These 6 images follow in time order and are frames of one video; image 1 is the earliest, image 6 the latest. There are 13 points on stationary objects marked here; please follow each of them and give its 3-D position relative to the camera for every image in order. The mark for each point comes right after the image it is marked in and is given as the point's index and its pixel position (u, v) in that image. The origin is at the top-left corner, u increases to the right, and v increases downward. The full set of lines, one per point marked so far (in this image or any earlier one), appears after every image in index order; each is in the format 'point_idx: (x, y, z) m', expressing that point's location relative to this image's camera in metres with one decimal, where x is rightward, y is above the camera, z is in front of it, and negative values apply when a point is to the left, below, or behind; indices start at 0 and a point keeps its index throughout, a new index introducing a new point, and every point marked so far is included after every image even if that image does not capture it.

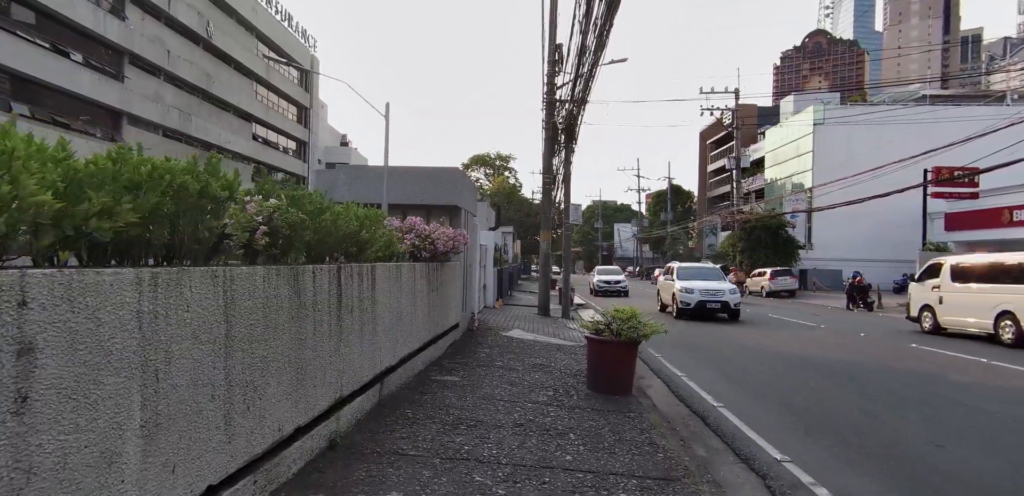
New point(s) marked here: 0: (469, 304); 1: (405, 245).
0: (-1.0, -1.2, +12.7) m
1: (-1.6, 0.0, +8.1) m
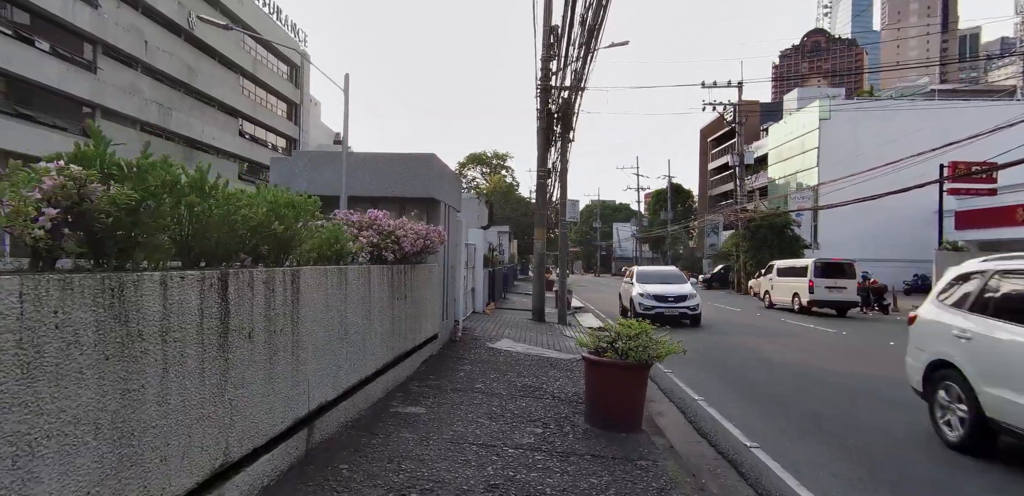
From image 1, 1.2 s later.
0: (-1.2, -1.2, +11.1) m
1: (-1.8, +0.1, +6.6) m
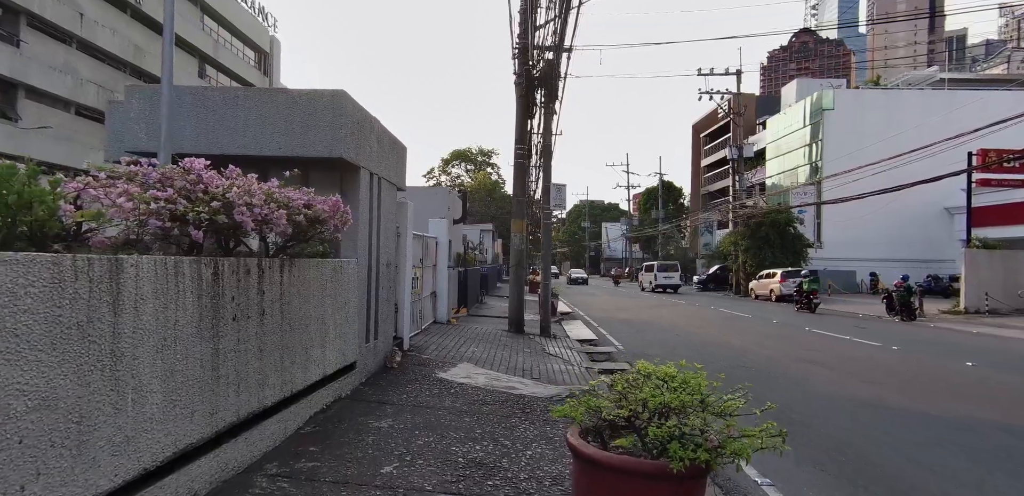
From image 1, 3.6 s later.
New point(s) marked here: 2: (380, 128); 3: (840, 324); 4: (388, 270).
0: (-1.8, -1.0, +8.0) m
1: (-2.2, +0.2, +3.5) m
2: (-1.7, +1.5, +7.2) m
3: (+11.5, -2.6, +19.7) m
4: (-1.7, -0.3, +8.0) m
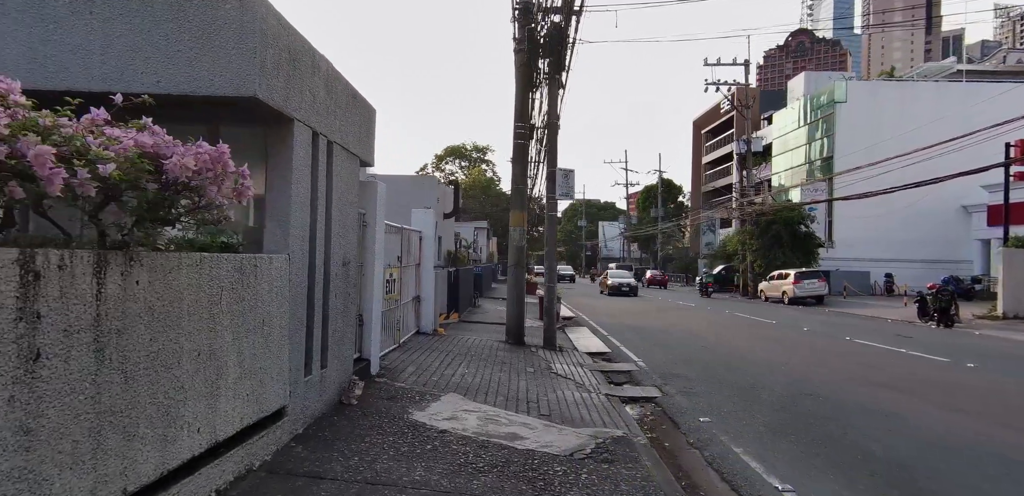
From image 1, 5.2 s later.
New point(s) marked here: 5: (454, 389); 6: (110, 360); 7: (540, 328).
0: (-1.7, -1.0, +5.9) m
1: (-2.2, +0.3, +1.3) m
2: (-1.6, +1.6, +5.1) m
3: (+11.4, -2.6, +17.7) m
4: (-1.7, -0.2, +5.9) m
5: (-0.7, -1.7, +6.8) m
6: (-1.8, -0.5, +2.6) m
7: (+0.7, -2.1, +14.7) m
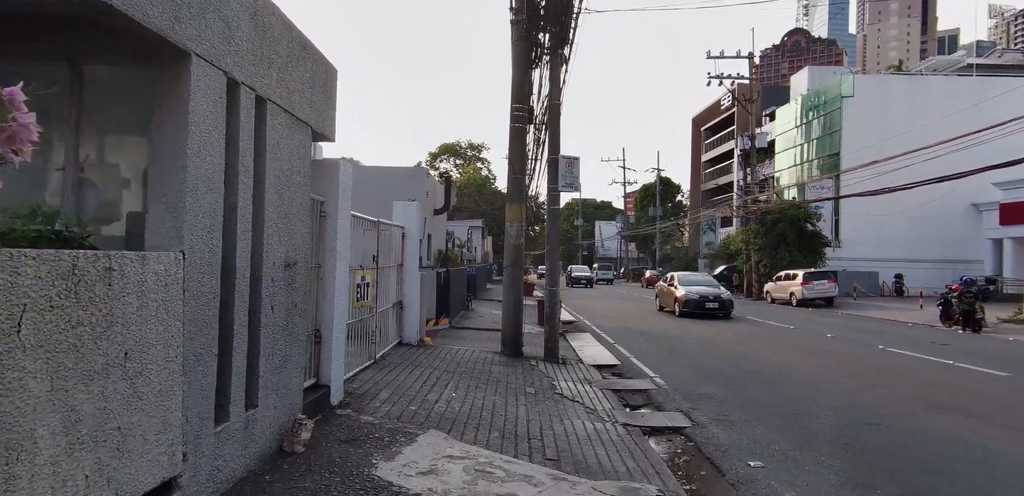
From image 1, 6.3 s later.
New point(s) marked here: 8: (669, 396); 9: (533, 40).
0: (-1.8, -0.9, +4.5) m
1: (-2.2, +0.3, -0.1) m
2: (-1.7, +1.6, +3.7) m
3: (+11.3, -2.5, +16.4) m
4: (-1.7, -0.2, +4.5) m
5: (-0.7, -1.7, +5.4) m
6: (-1.8, -0.5, +1.1) m
7: (+0.6, -2.1, +13.3) m
8: (+2.1, -2.0, +7.6) m
9: (+0.4, +4.0, +10.8) m
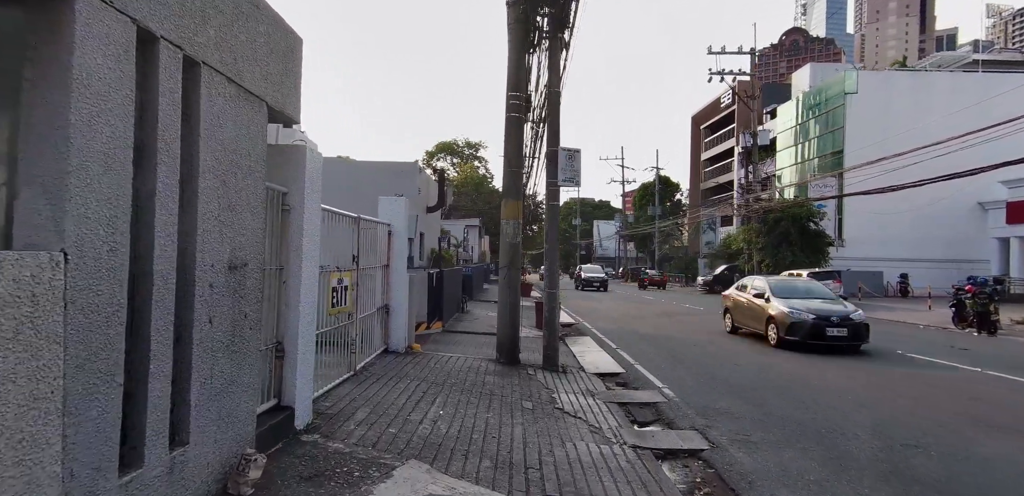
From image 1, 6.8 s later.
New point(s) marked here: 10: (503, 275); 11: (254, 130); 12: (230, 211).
0: (-1.8, -0.9, +3.7) m
1: (-2.2, +0.3, -0.8) m
2: (-1.7, +1.6, +2.9) m
3: (+11.2, -2.5, +15.7) m
4: (-1.8, -0.2, +3.8) m
5: (-0.8, -1.7, +4.6) m
6: (-1.9, -0.5, +0.4) m
7: (+0.6, -2.0, +12.6) m
8: (+2.1, -2.0, +6.9) m
9: (+0.3, +4.0, +10.0) m
10: (-0.2, -0.5, +10.1) m
11: (-1.8, +0.8, +3.8) m
12: (-1.8, +0.2, +3.6) m
